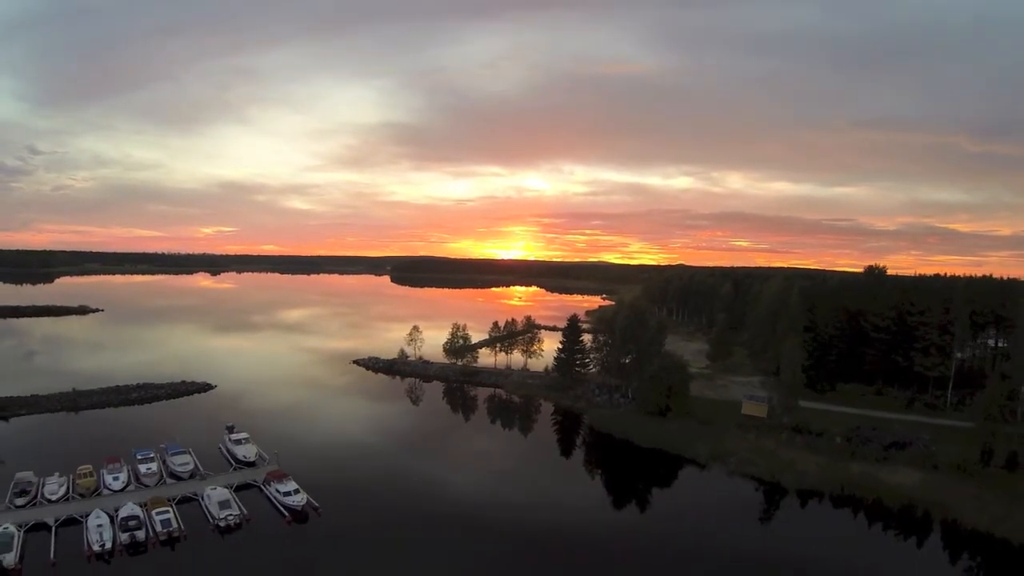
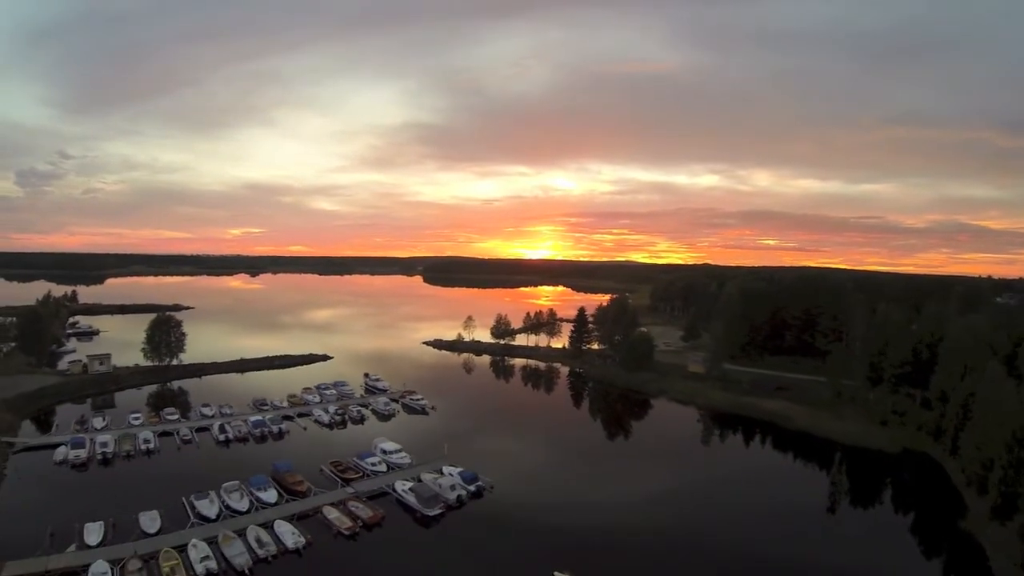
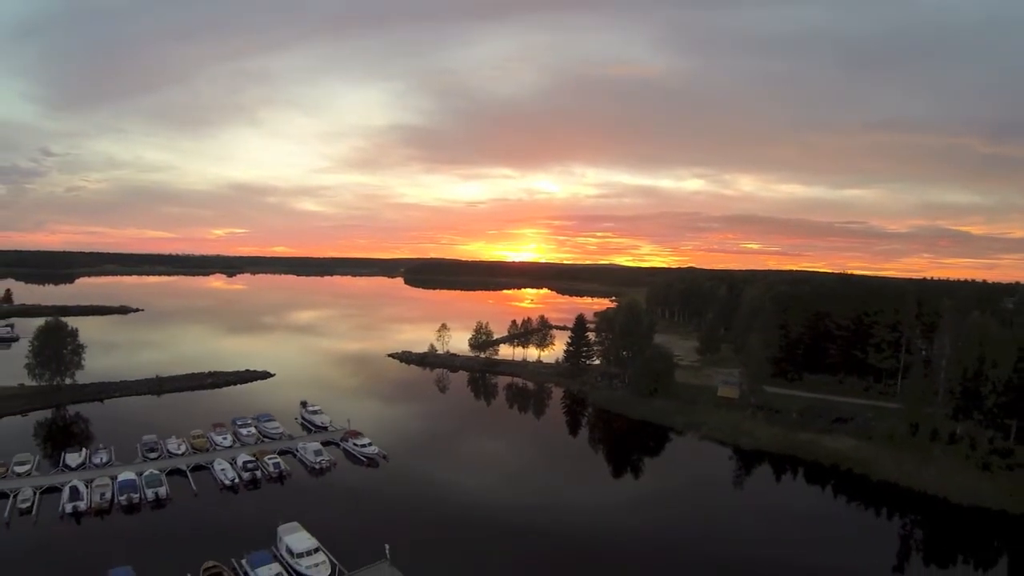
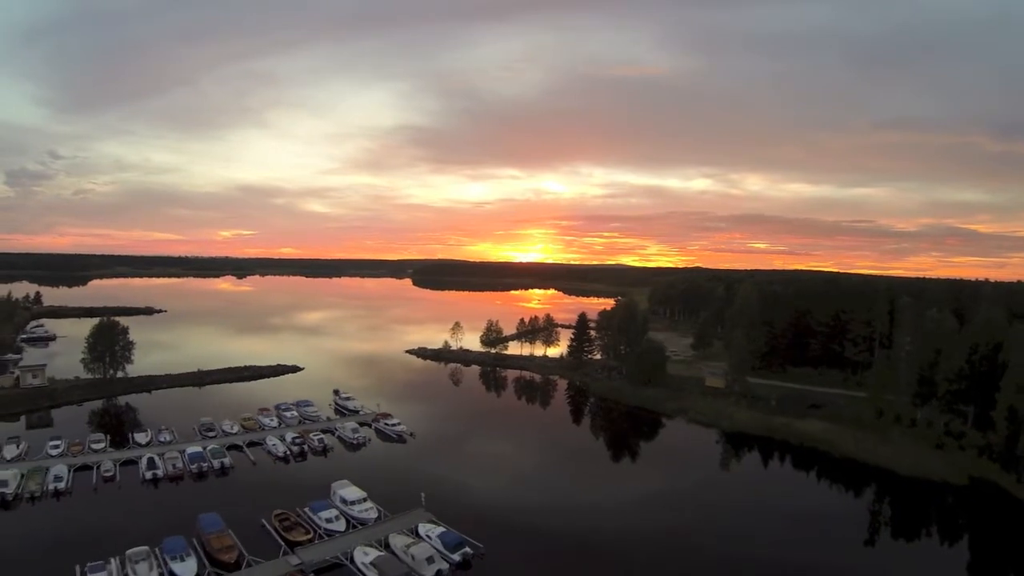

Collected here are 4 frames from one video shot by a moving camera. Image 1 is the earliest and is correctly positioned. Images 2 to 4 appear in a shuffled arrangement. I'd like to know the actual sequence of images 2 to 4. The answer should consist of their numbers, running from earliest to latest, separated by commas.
3, 4, 2
